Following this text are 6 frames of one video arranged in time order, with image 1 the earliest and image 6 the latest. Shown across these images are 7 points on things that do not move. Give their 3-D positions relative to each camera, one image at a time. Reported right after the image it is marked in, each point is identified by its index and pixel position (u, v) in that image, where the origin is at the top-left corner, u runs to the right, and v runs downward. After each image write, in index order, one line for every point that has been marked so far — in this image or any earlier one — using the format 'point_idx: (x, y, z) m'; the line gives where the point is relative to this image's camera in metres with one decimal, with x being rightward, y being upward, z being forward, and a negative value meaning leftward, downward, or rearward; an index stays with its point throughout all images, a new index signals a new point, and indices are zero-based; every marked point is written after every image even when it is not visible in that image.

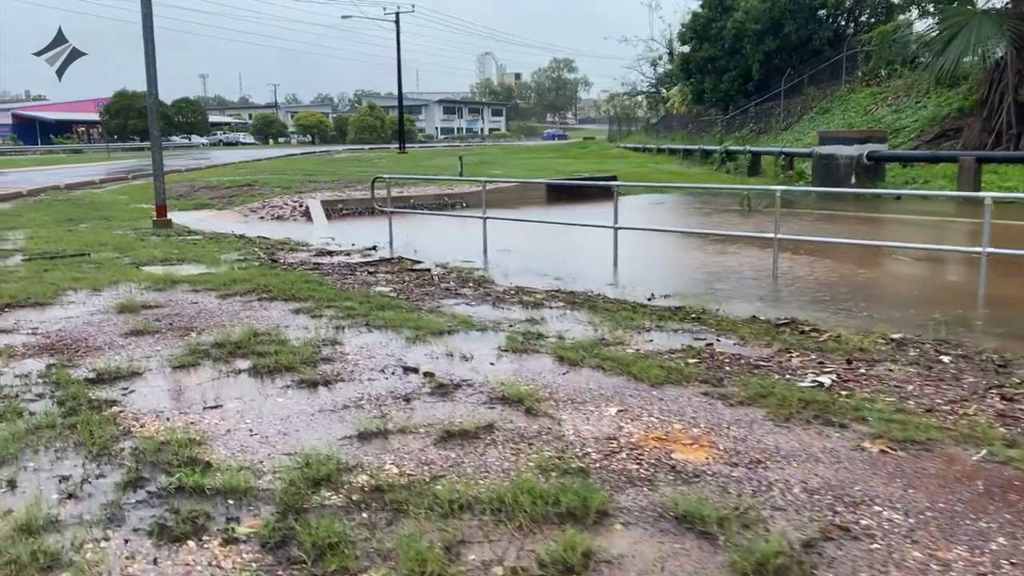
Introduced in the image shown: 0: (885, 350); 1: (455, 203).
0: (+2.2, -0.4, +5.0) m
1: (-1.2, +1.8, +17.7) m
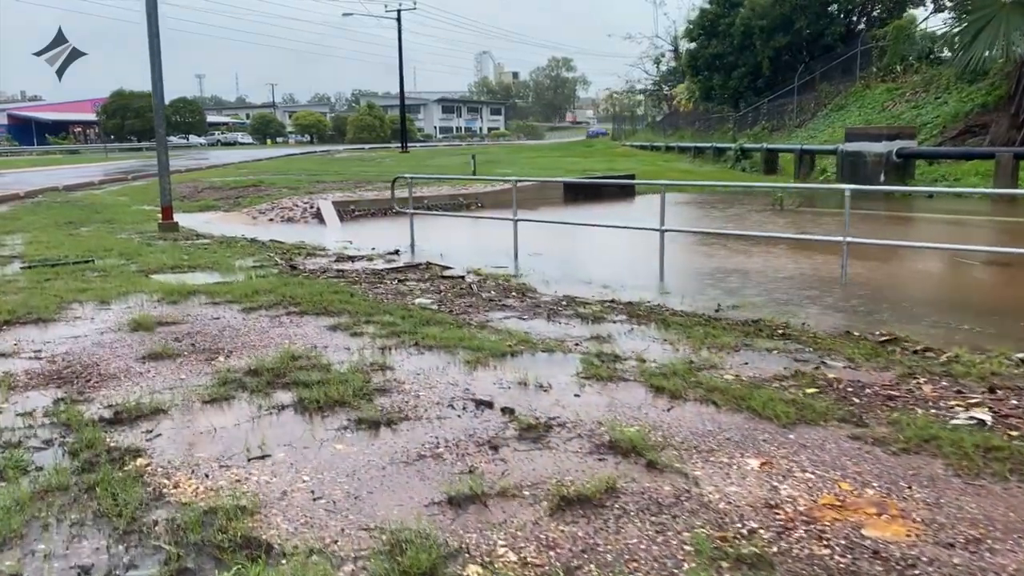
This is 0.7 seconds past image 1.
0: (+2.6, -0.4, +4.3) m
1: (-0.9, +1.7, +17.1) m
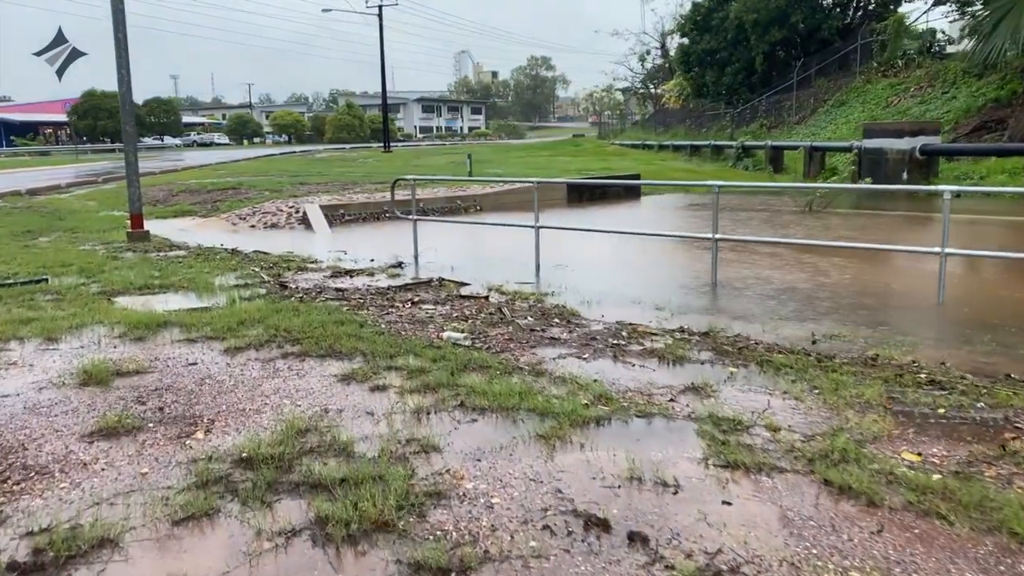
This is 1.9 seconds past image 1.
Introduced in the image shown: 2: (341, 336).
0: (+3.0, -0.6, +3.1) m
1: (-0.8, +1.6, +15.8) m
2: (-1.0, -0.3, +5.1) m
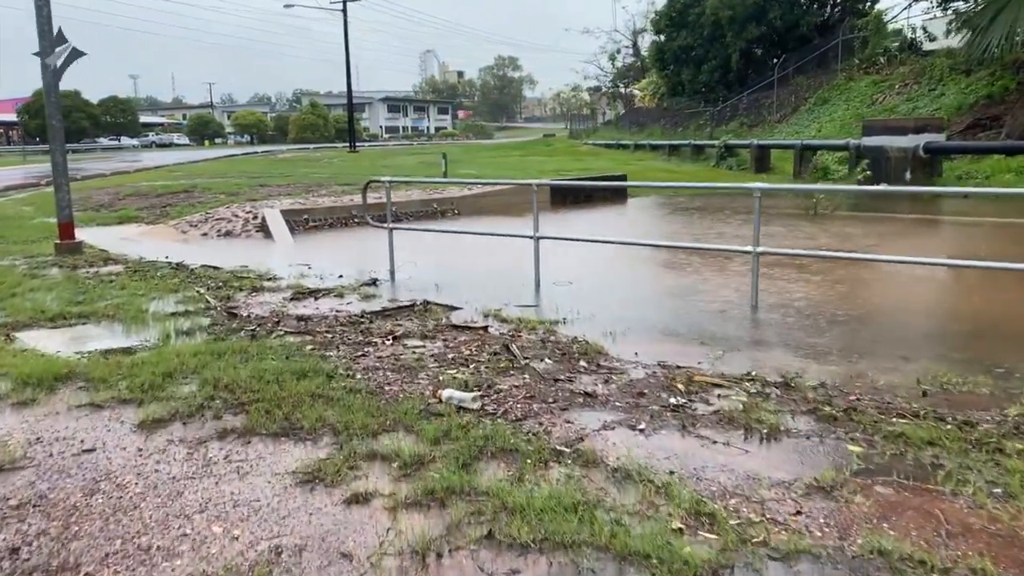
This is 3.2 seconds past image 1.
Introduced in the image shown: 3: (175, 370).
0: (+3.2, -0.8, +2.0) m
1: (-1.2, +1.4, +14.5) m
2: (-0.9, -0.5, +3.8) m
3: (-1.7, -0.4, +4.3) m
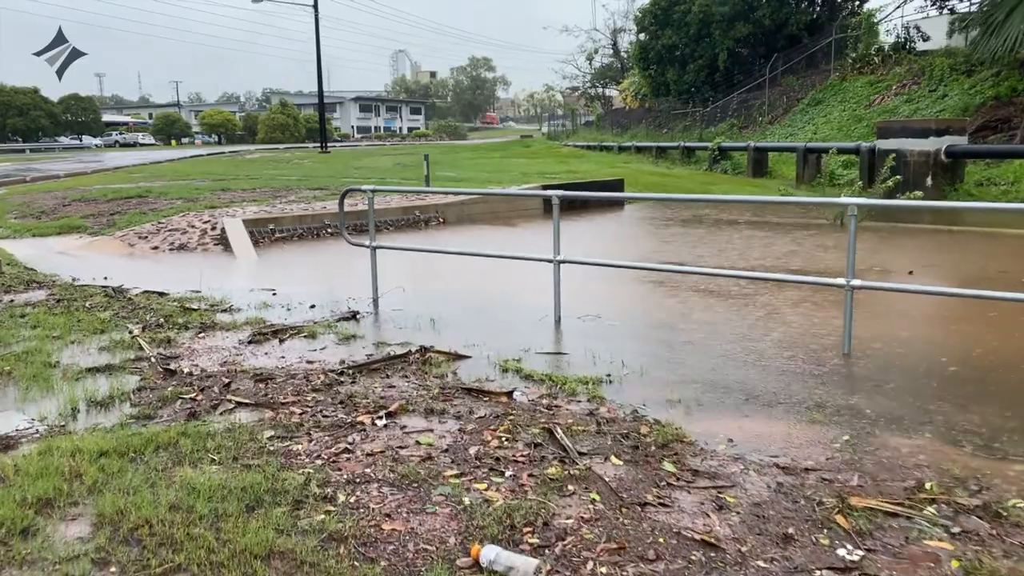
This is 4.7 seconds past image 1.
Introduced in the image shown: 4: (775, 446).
0: (+3.5, -1.0, +0.6) m
1: (-1.3, +1.1, +13.0) m
2: (-0.7, -0.8, +2.3) m
3: (-1.5, -0.7, +2.8) m
4: (+1.1, -0.7, +3.5) m
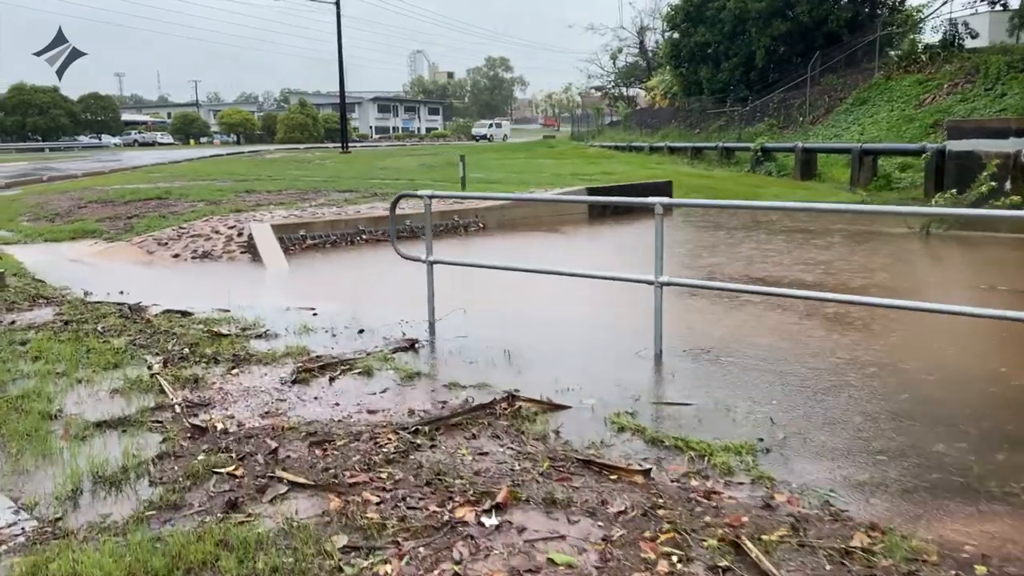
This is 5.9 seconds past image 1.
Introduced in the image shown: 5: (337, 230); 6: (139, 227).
0: (+3.9, -1.2, -0.4) m
1: (-0.6, +0.9, +12.0) m
2: (-0.2, -0.9, +1.3) m
3: (-1.0, -0.8, +1.8) m
4: (+1.6, -0.8, +2.4) m
5: (-2.2, +0.7, +10.5) m
6: (-5.2, +0.9, +11.6) m
